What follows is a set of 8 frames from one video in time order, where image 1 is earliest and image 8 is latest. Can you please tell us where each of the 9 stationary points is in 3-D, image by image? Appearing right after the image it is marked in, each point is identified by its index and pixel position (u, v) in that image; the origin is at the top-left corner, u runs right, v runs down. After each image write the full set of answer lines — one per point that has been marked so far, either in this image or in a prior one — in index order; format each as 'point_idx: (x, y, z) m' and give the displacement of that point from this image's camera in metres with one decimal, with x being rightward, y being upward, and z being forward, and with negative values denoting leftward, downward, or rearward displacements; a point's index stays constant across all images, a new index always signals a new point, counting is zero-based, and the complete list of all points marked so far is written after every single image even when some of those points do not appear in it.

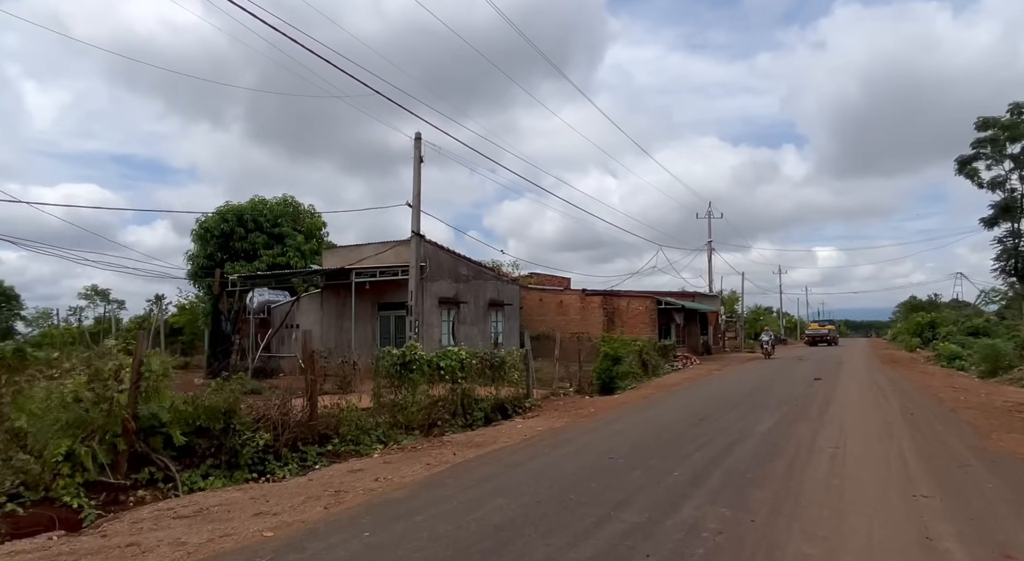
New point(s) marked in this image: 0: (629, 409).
0: (+2.4, -2.6, +12.7) m
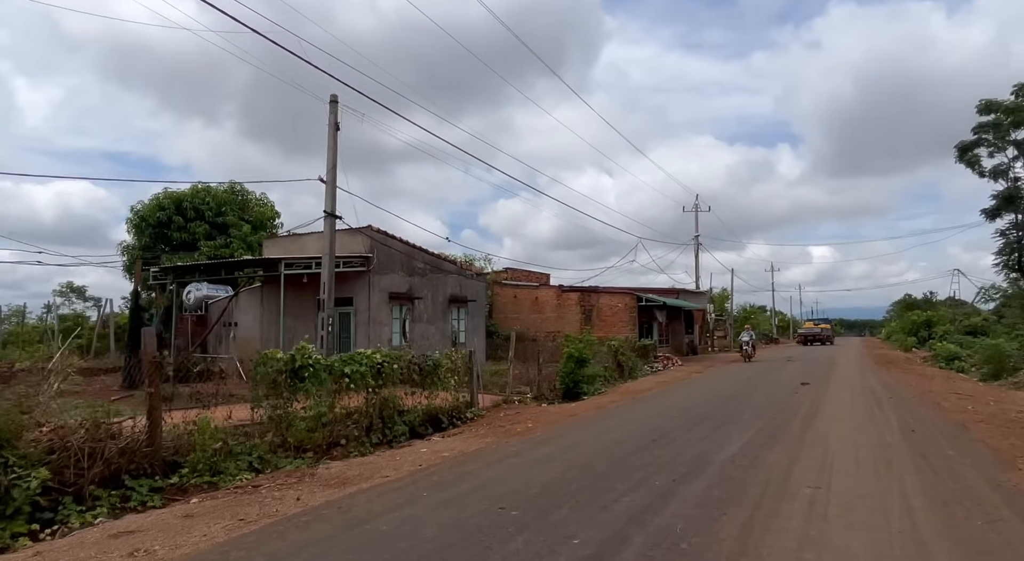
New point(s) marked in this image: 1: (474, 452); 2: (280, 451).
0: (+1.1, -2.4, +10.6) m
1: (-0.5, -2.2, +7.9) m
2: (-3.3, -2.4, +8.9) m
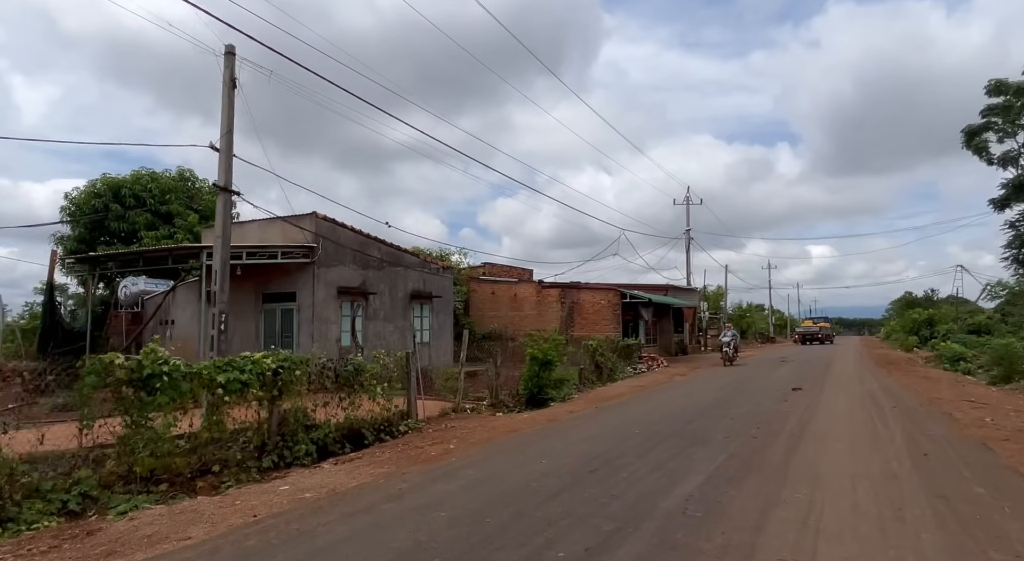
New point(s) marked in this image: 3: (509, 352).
0: (0.0, -2.2, +8.7) m
1: (-1.6, -2.0, +6.0) m
2: (-4.4, -2.3, +7.0) m
3: (-0.1, -2.2, +19.4) m
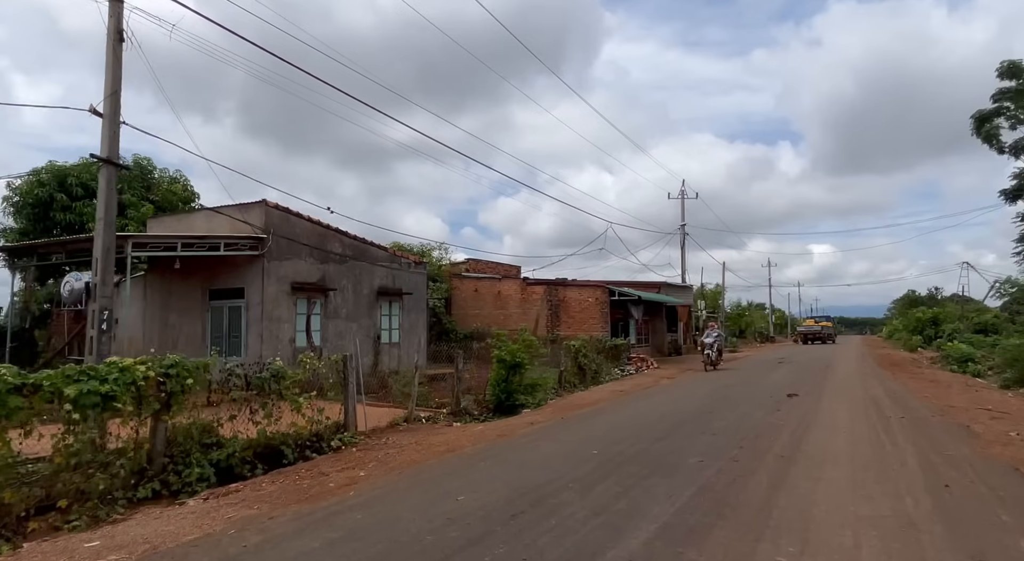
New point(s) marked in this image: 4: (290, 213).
0: (-0.8, -2.1, +7.2) m
1: (-2.4, -1.9, +4.4) m
2: (-5.2, -2.2, +5.5) m
3: (-0.9, -2.1, +17.9) m
4: (-6.0, +1.8, +16.8) m
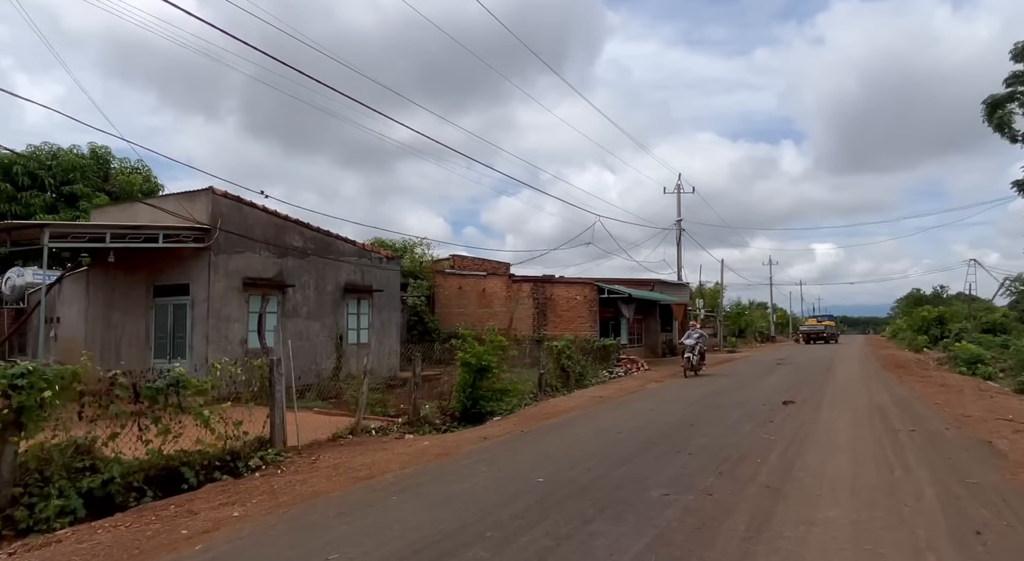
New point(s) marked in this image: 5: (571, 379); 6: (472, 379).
0: (-1.5, -2.0, +5.8) m
1: (-3.1, -1.8, +3.1) m
2: (-6.0, -2.1, +4.1) m
3: (-1.6, -2.0, +16.5) m
4: (-6.7, +1.9, +15.4) m
5: (+1.9, -3.2, +19.8) m
6: (-0.9, -2.1, +13.2) m
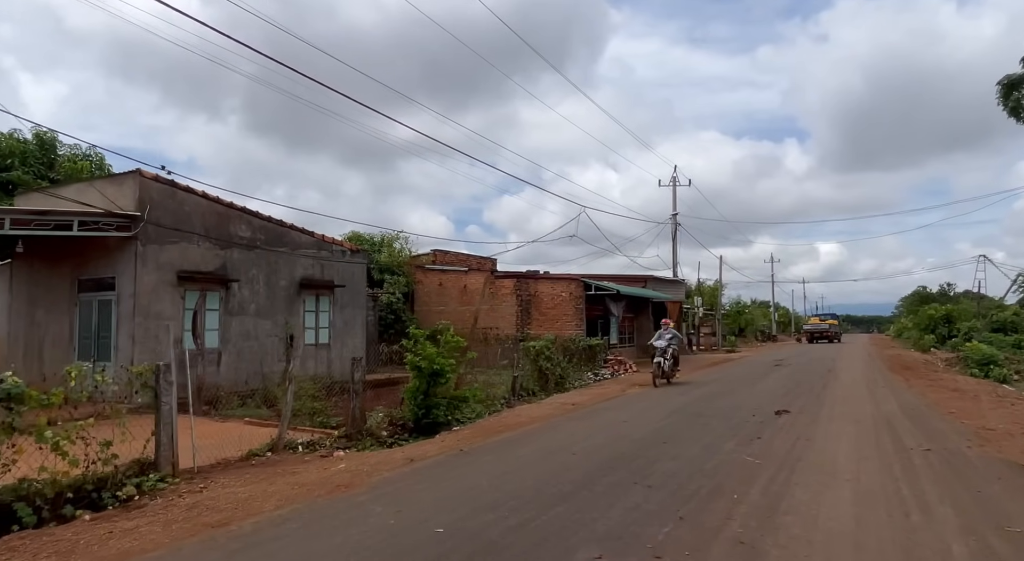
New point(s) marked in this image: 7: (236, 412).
0: (-2.3, -1.9, +4.3) m
1: (-4.0, -1.7, +1.5) m
2: (-6.8, -1.9, +2.6) m
3: (-2.4, -1.8, +15.0) m
4: (-7.4, +2.1, +13.9) m
5: (+1.1, -3.0, +18.2) m
6: (-1.6, -2.0, +11.7) m
7: (-5.6, -2.7, +12.6) m
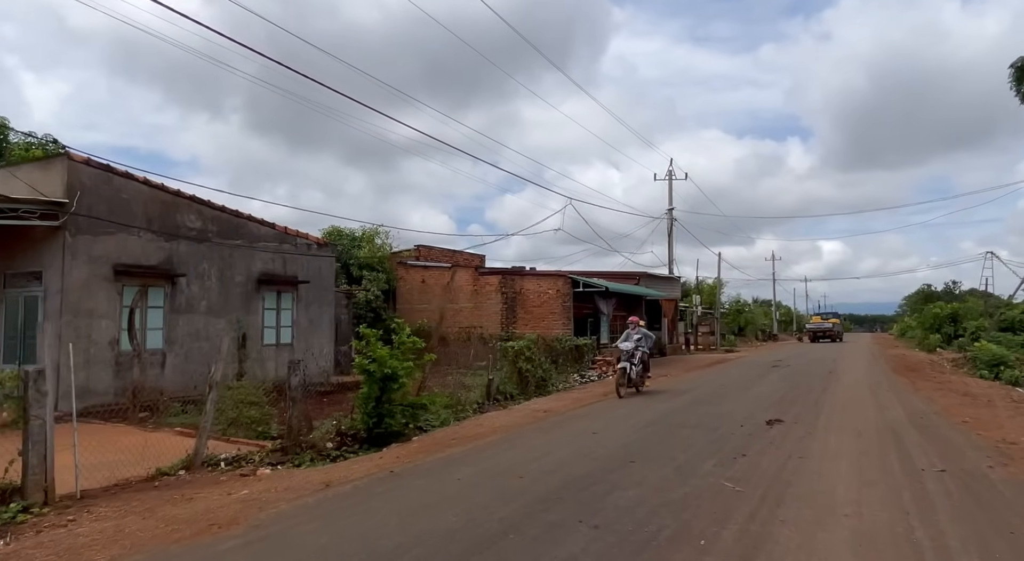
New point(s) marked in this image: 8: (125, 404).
0: (-3.0, -1.8, +3.1) m
1: (-4.6, -1.6, +0.3) m
2: (-7.5, -1.8, +1.4) m
3: (-3.0, -1.7, +13.8) m
4: (-8.1, +2.2, +12.7) m
5: (+0.5, -2.9, +17.0) m
6: (-2.3, -1.9, +10.5) m
7: (-6.2, -2.5, +11.4) m
8: (-7.5, -2.4, +12.1) m
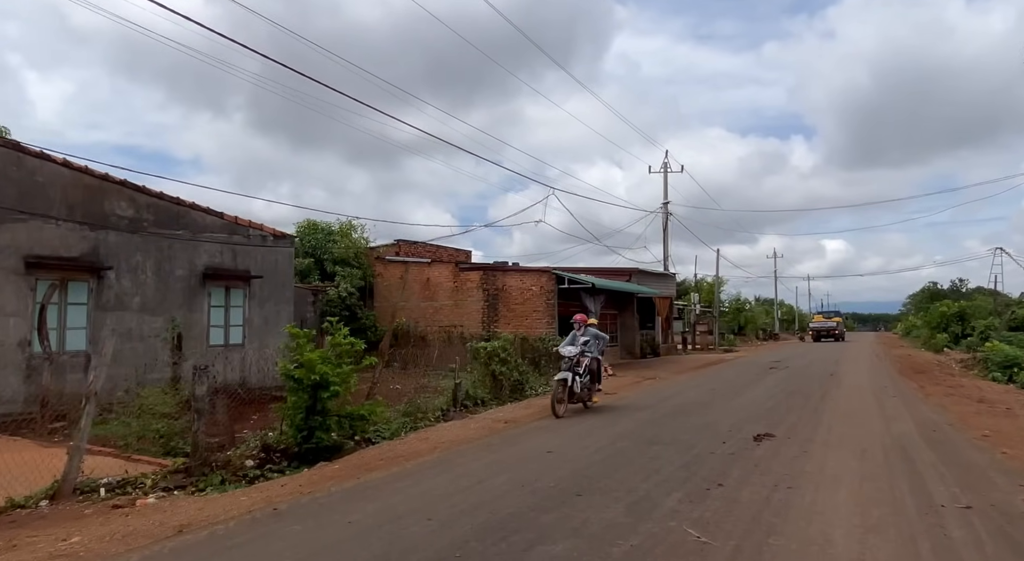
0: (-3.8, -1.7, +1.7) m
1: (-5.4, -1.5, -1.0) m
2: (-8.3, -1.8, +0.1) m
3: (-3.7, -1.6, +12.4) m
4: (-8.8, +2.3, +11.4) m
5: (-0.2, -2.8, +15.6) m
6: (-3.0, -1.7, +9.1) m
7: (-6.9, -2.4, +10.0) m
8: (-8.2, -2.3, +10.8) m
